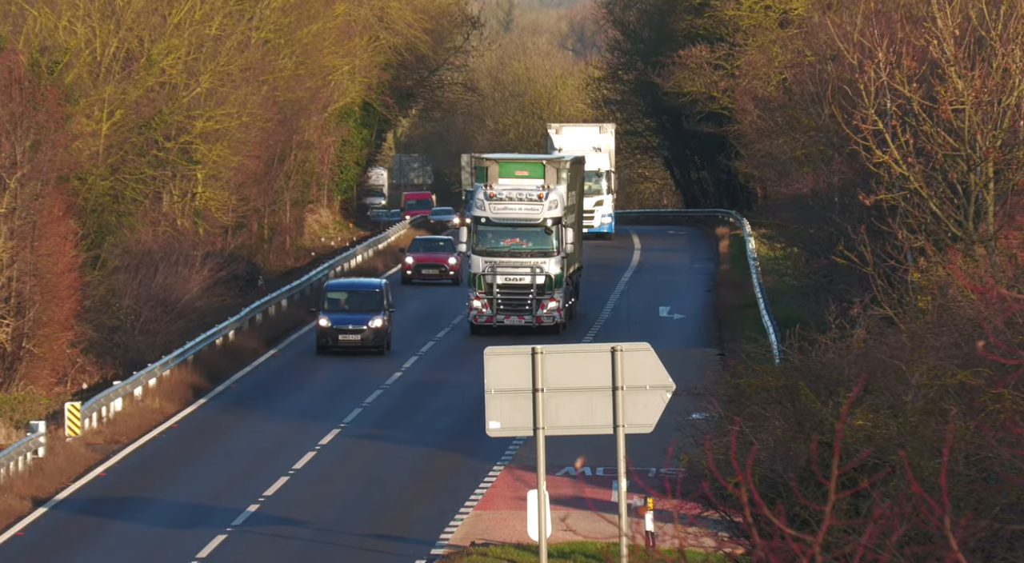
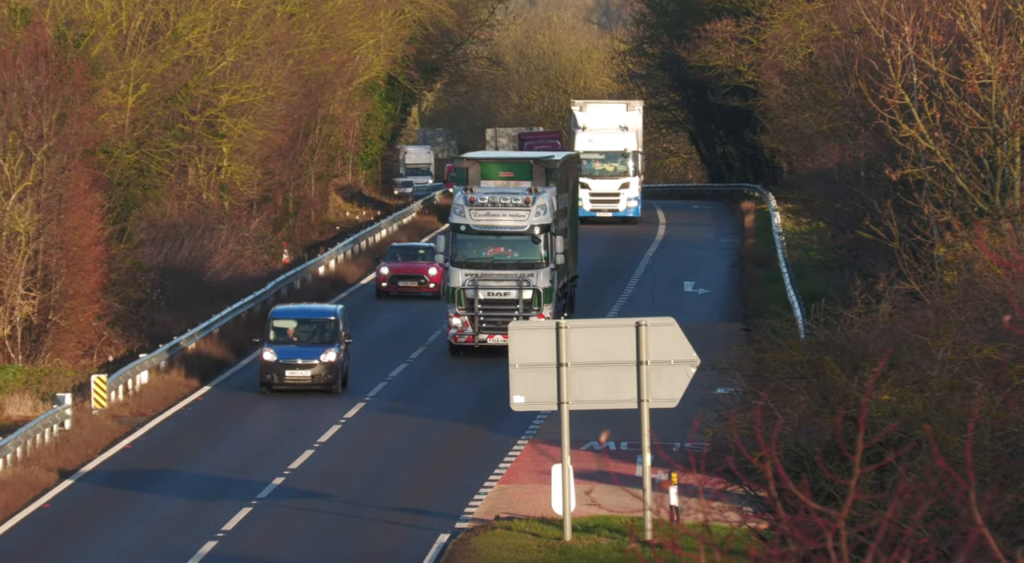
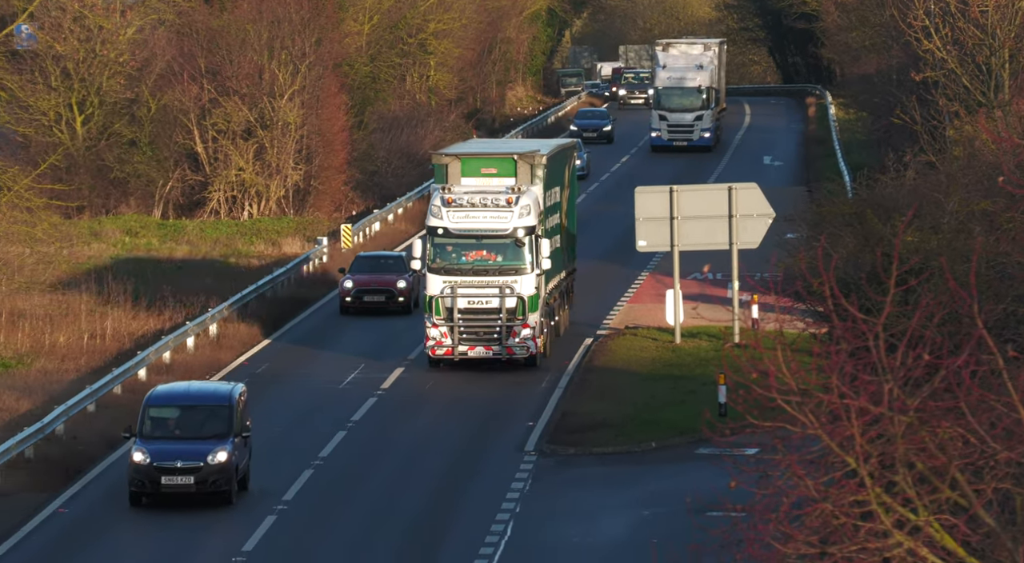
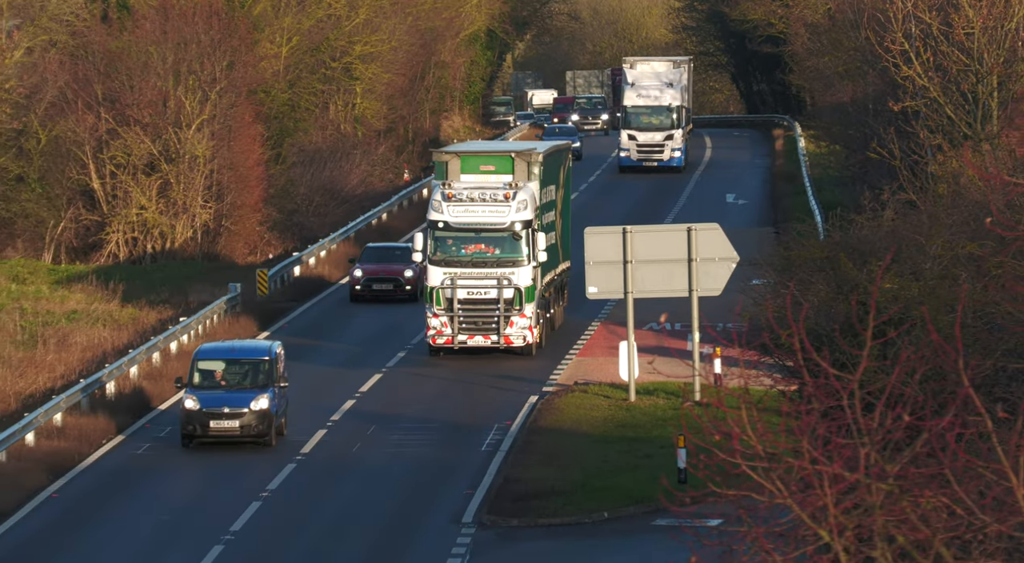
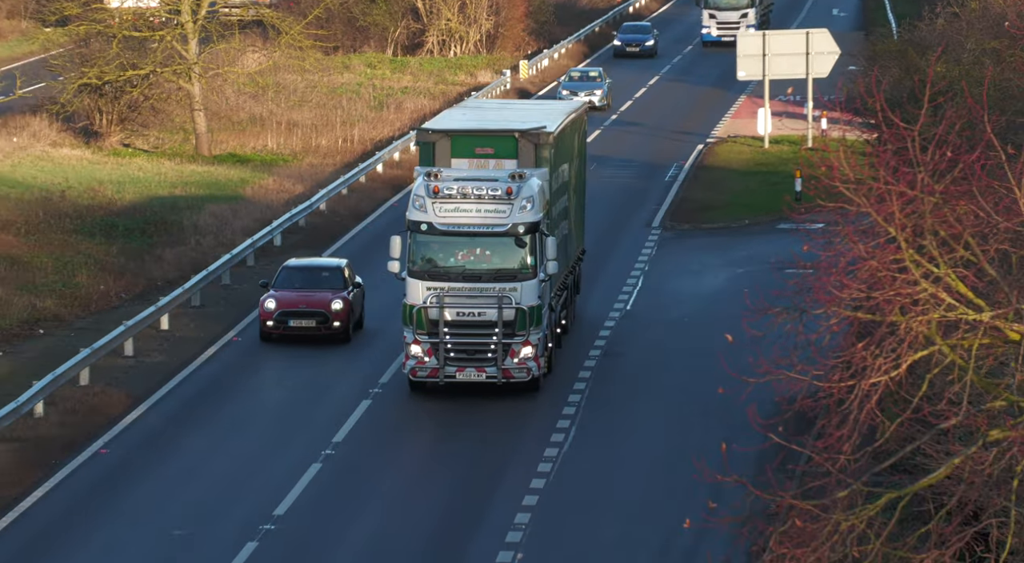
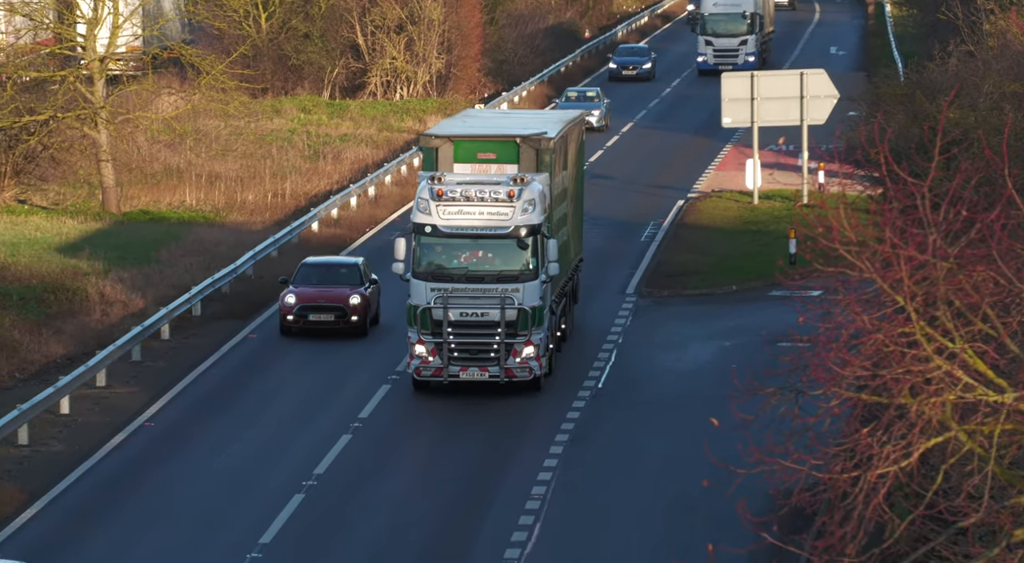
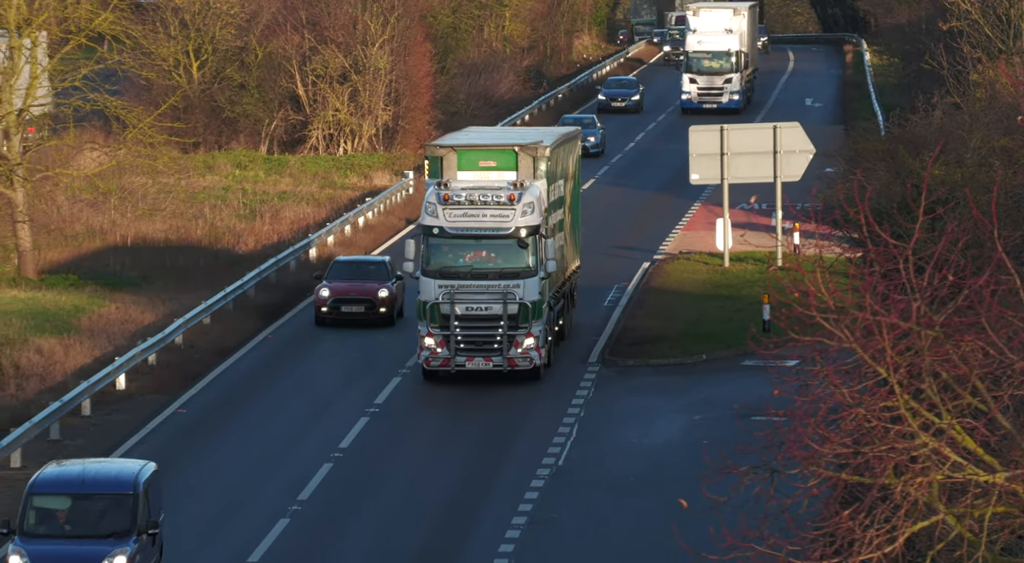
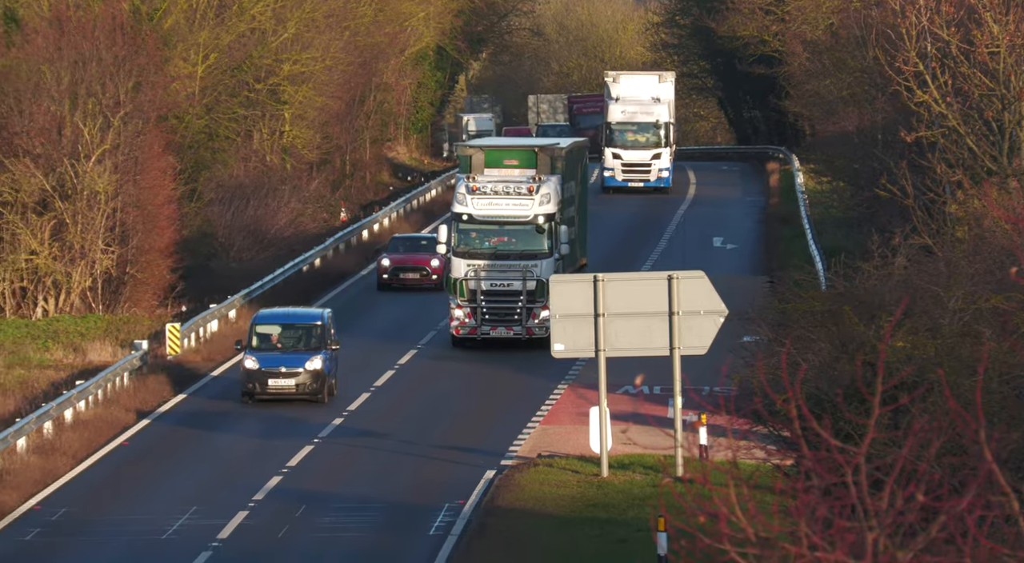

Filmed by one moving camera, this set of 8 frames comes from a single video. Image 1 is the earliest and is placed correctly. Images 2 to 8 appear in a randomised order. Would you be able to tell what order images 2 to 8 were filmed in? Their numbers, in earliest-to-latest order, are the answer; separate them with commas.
2, 8, 4, 3, 7, 6, 5
